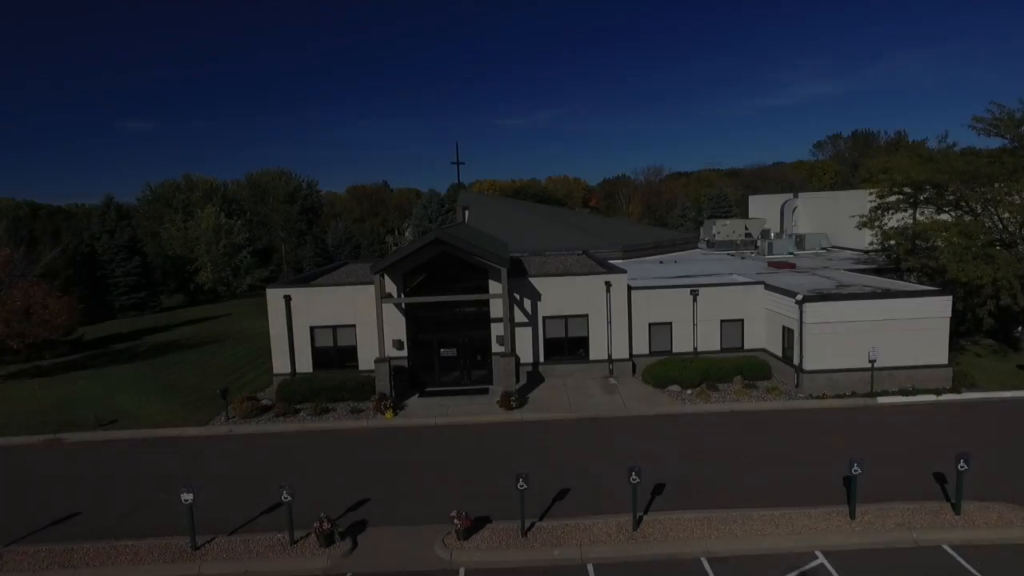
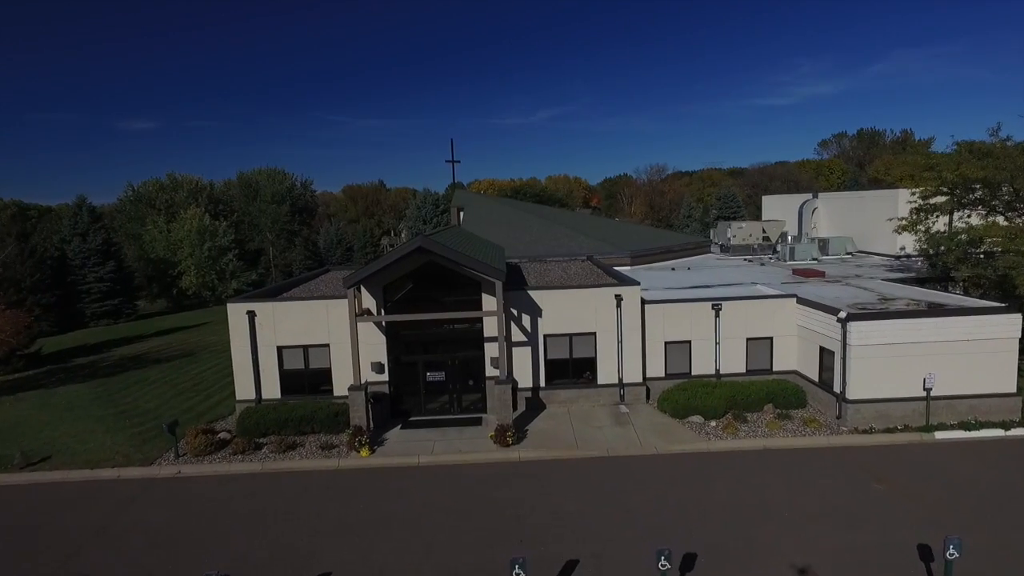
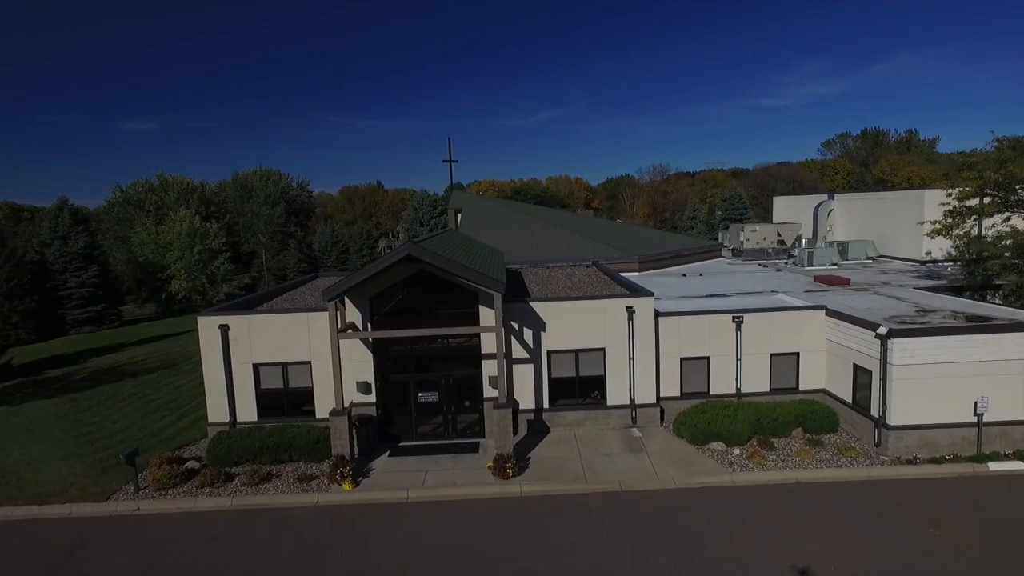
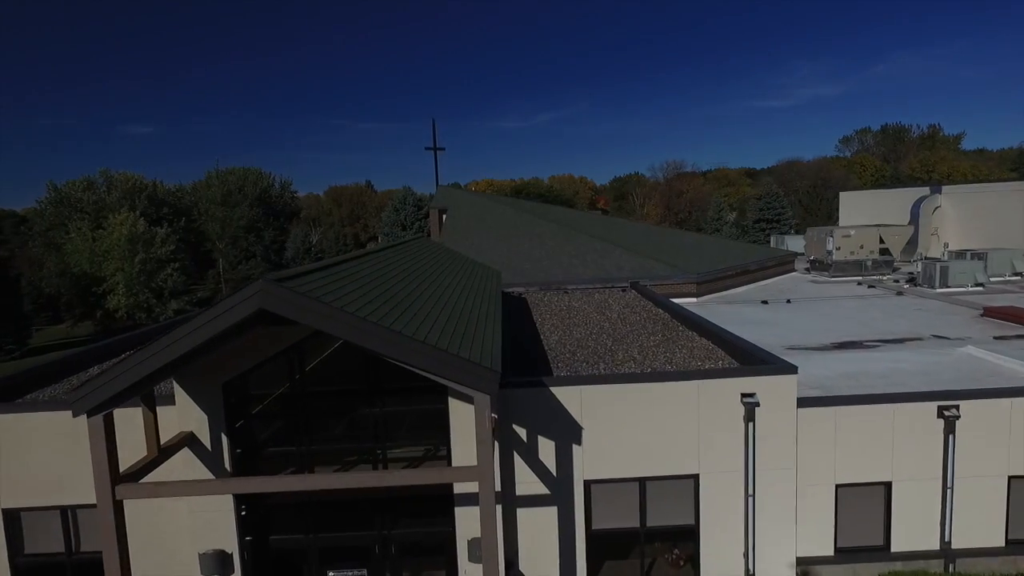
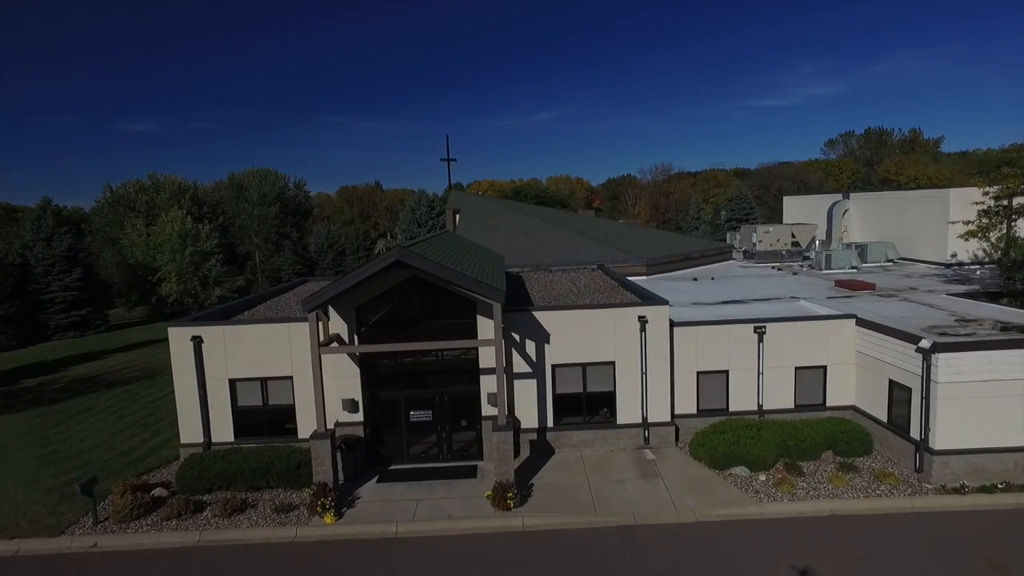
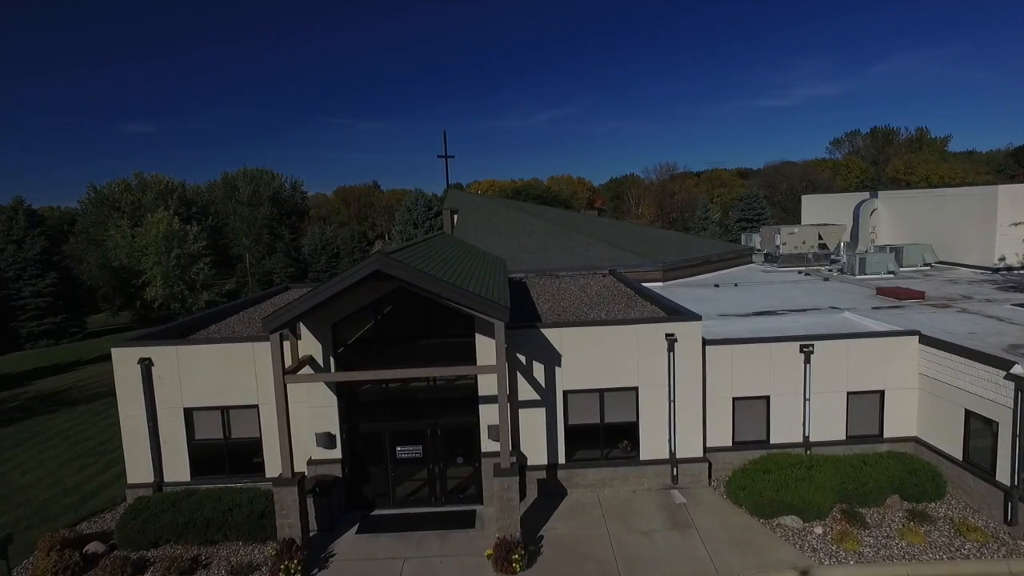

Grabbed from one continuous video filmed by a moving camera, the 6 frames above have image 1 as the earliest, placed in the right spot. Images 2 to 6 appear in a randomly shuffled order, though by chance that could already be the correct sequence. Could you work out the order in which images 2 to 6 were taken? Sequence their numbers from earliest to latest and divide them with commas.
2, 3, 5, 6, 4
